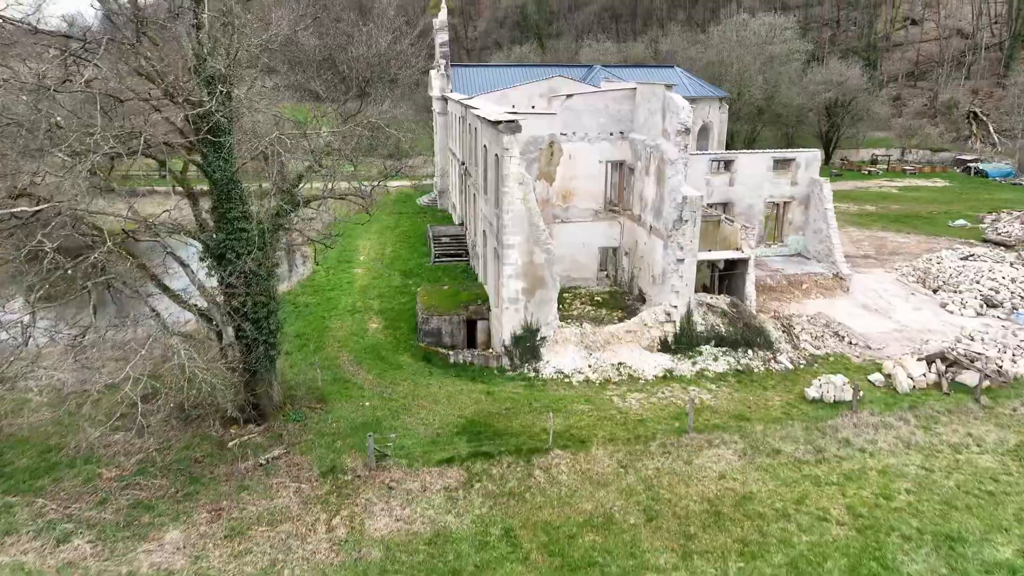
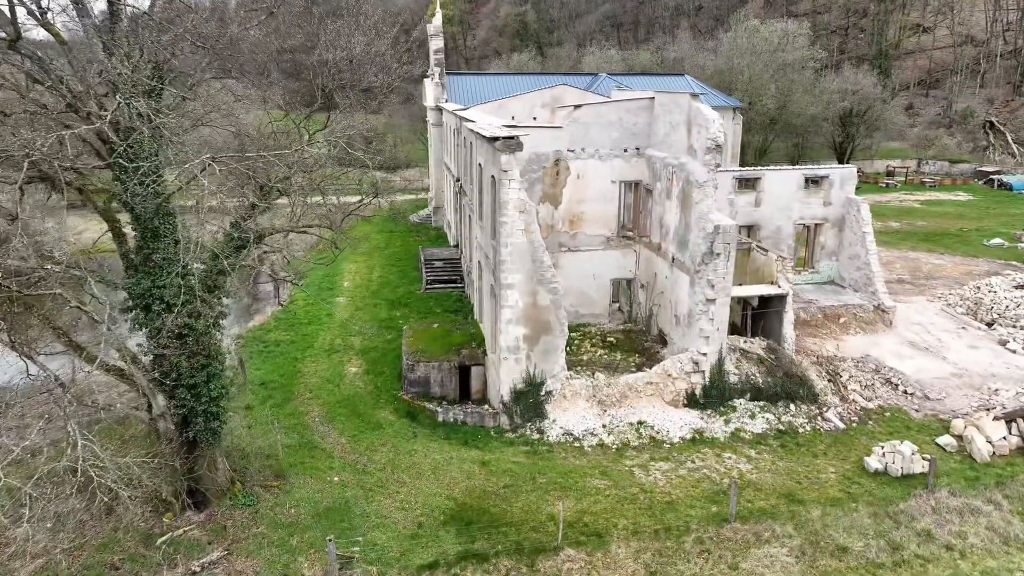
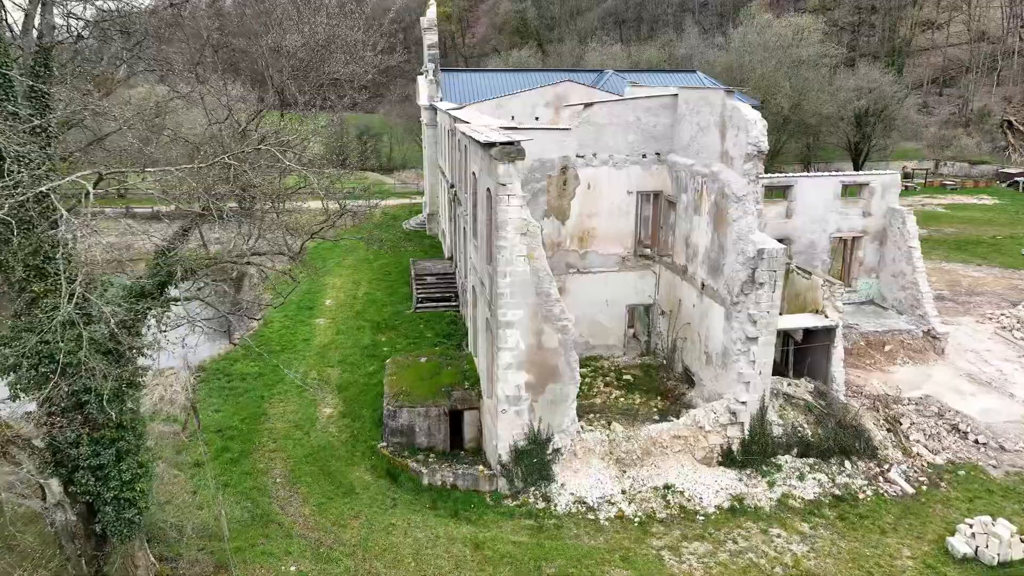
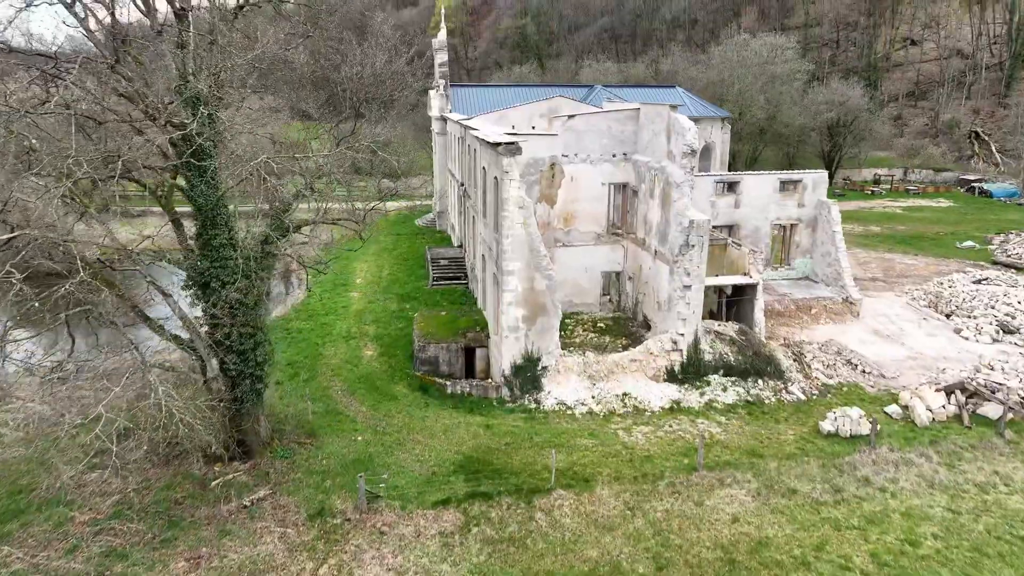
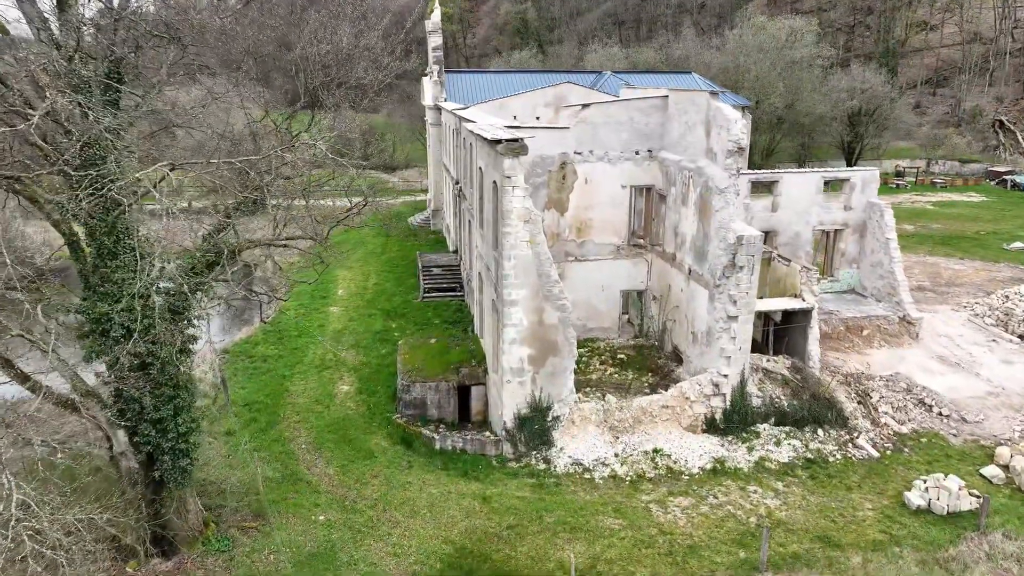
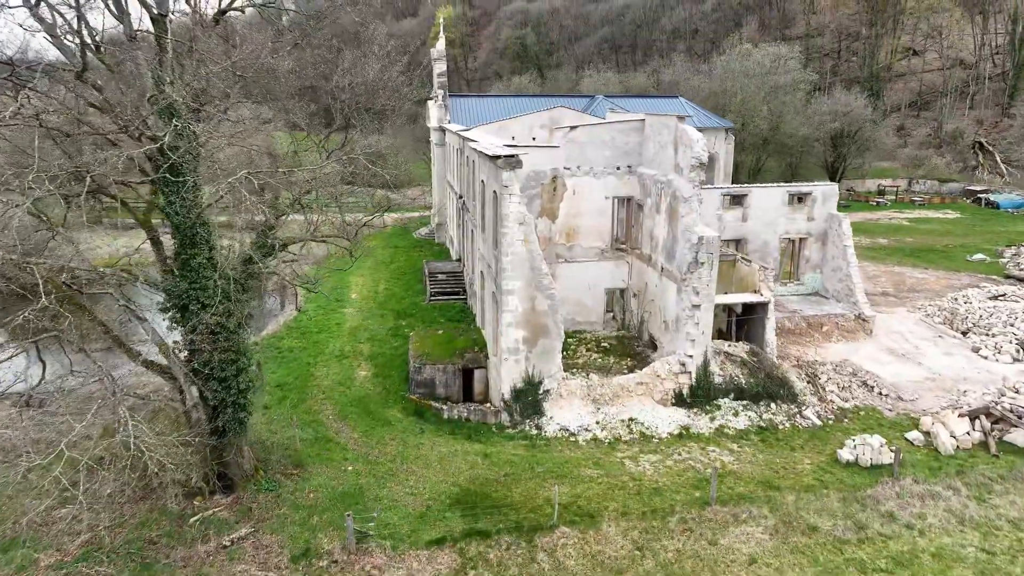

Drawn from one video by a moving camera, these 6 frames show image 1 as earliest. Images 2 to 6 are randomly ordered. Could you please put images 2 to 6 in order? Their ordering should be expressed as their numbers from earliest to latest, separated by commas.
4, 6, 2, 5, 3
